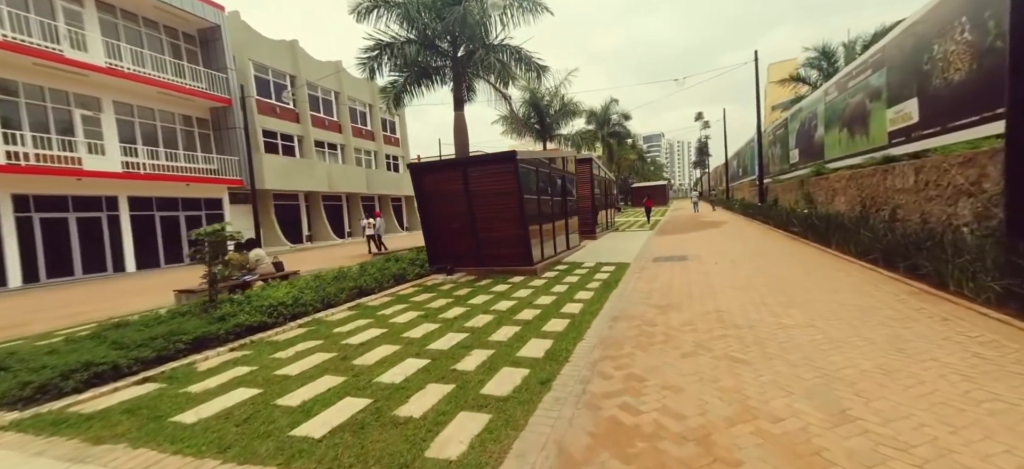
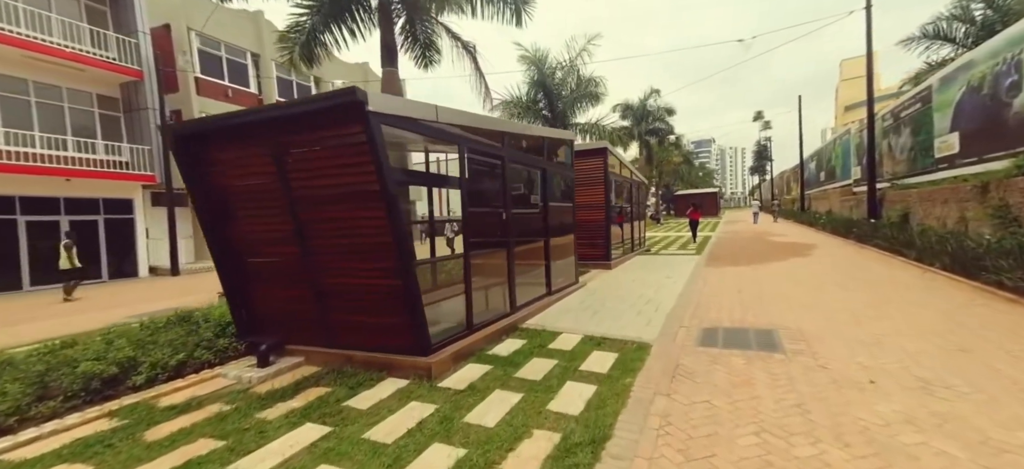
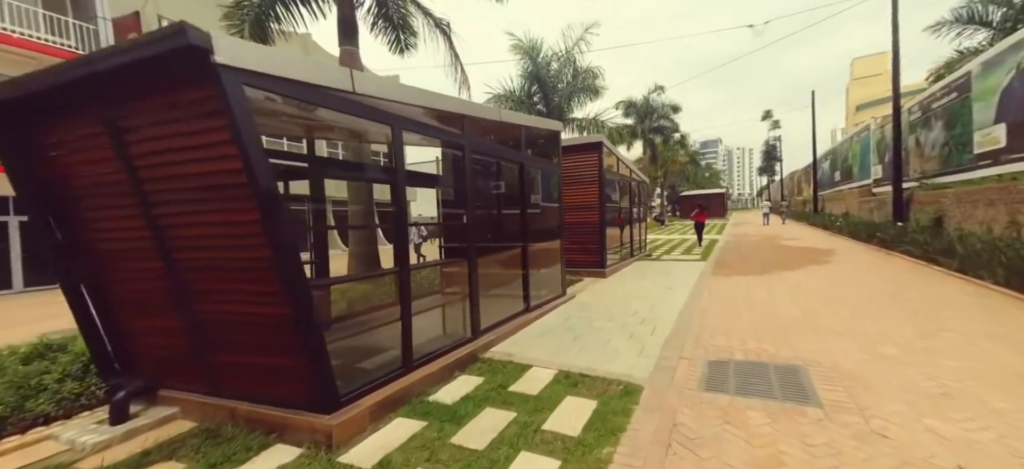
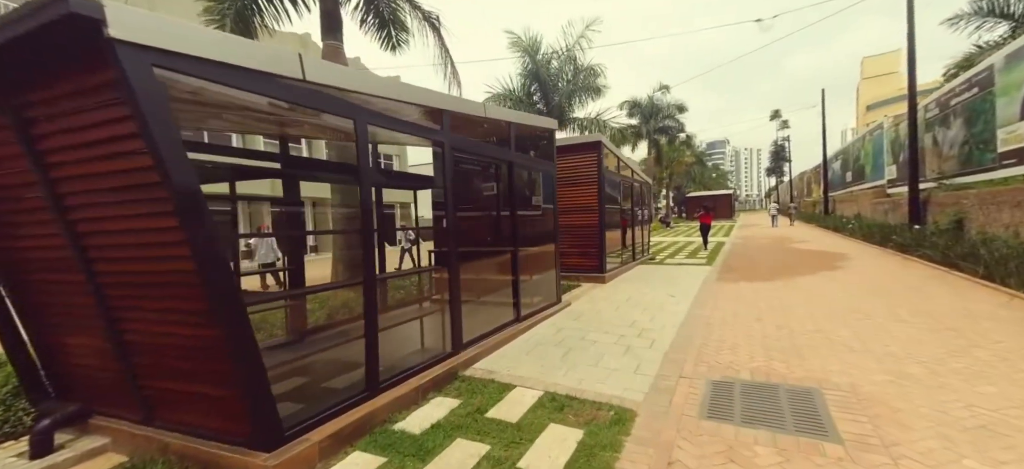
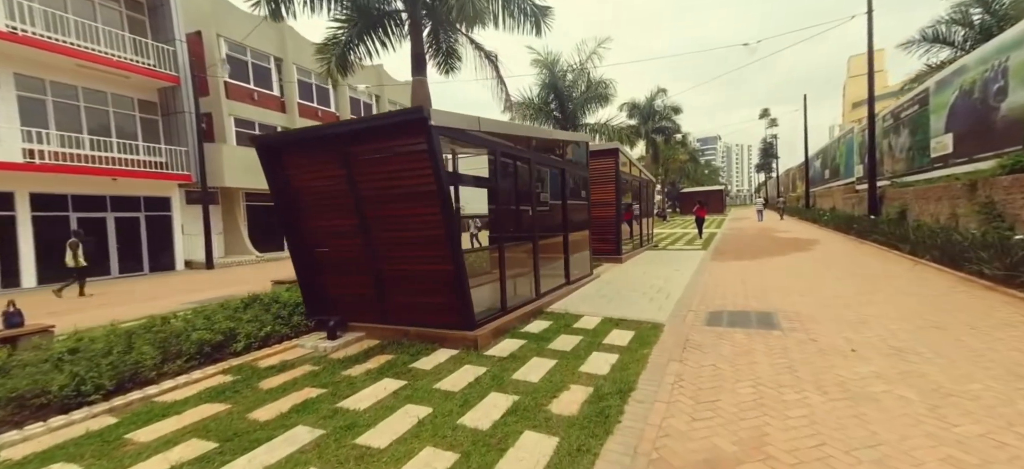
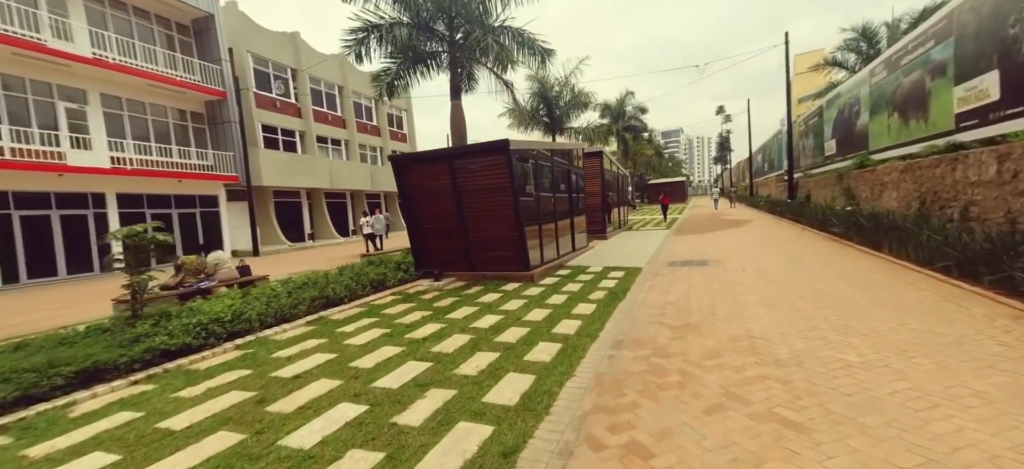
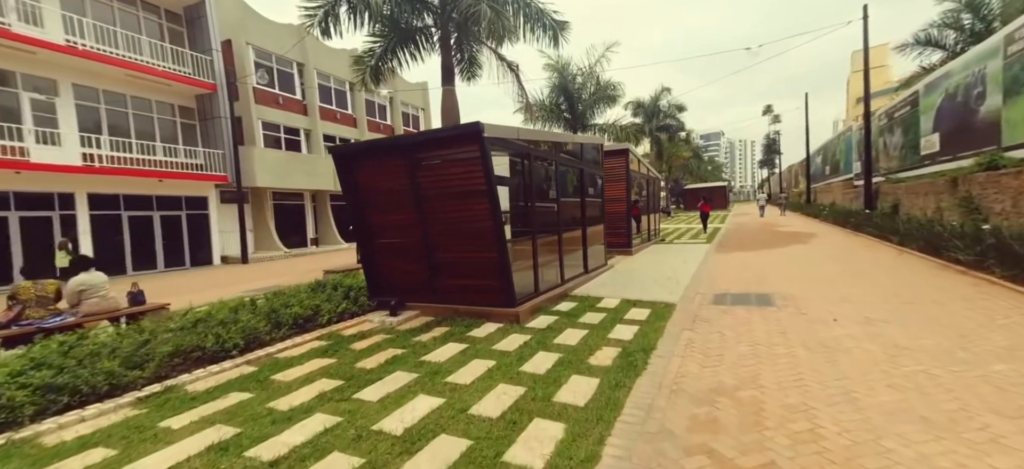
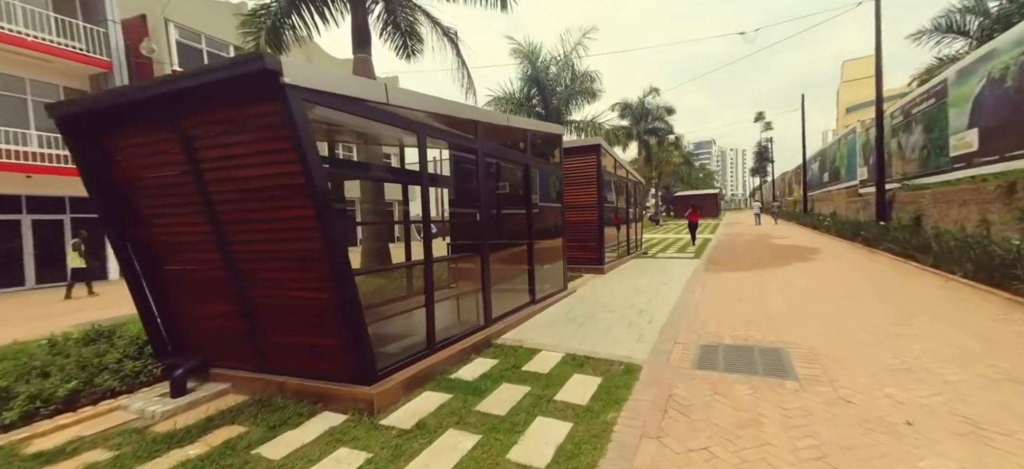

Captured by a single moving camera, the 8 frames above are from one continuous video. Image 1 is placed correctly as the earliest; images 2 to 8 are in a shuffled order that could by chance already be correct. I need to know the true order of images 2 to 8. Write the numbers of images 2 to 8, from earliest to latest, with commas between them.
6, 7, 5, 2, 8, 3, 4
